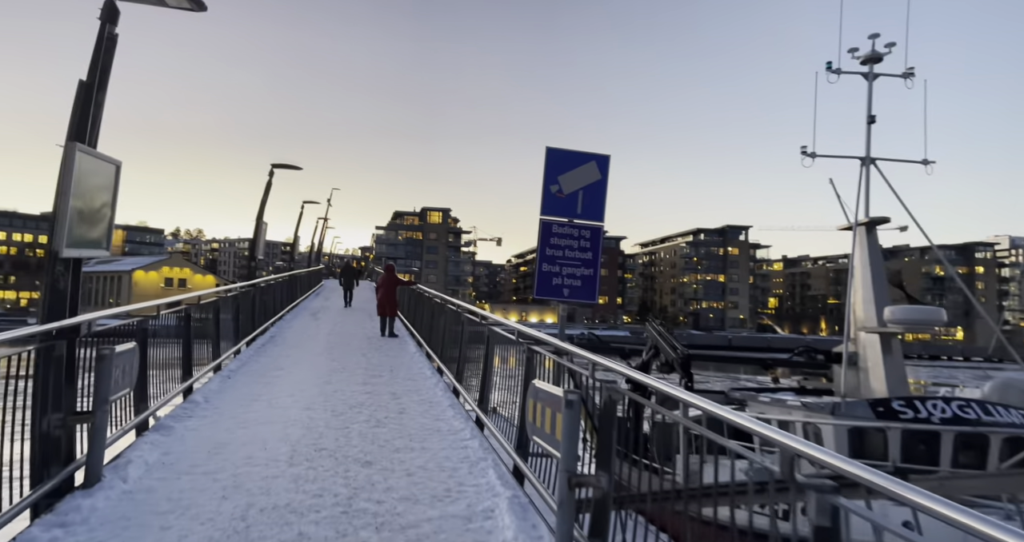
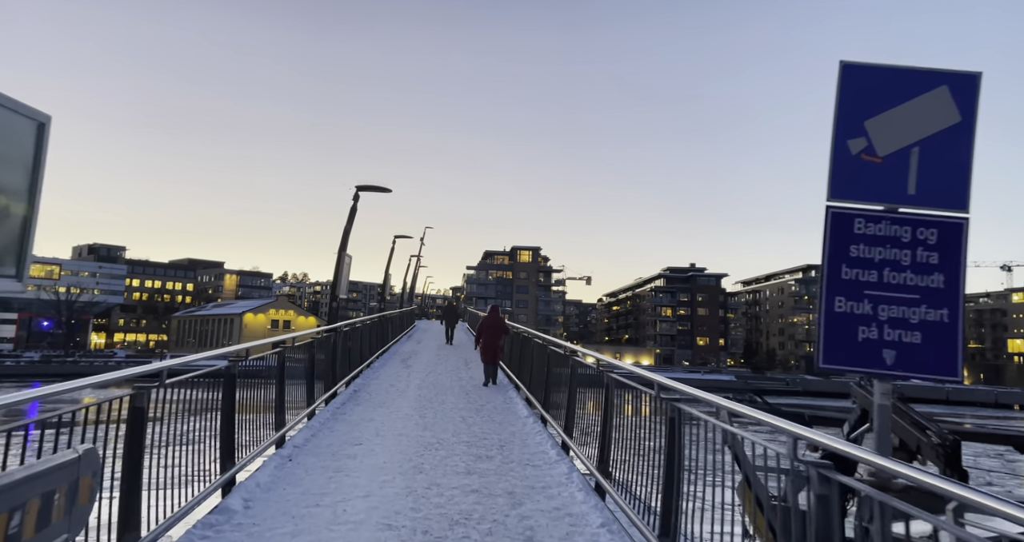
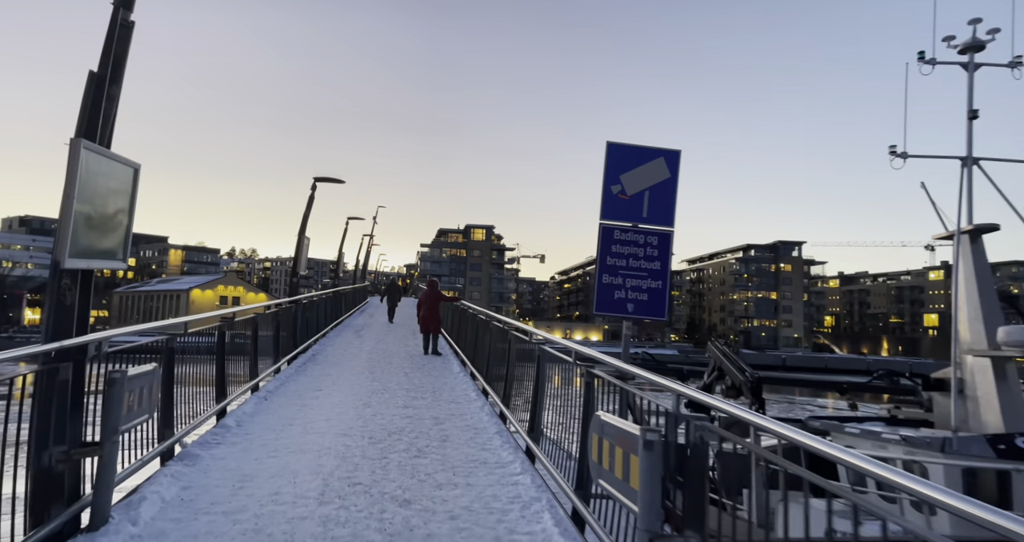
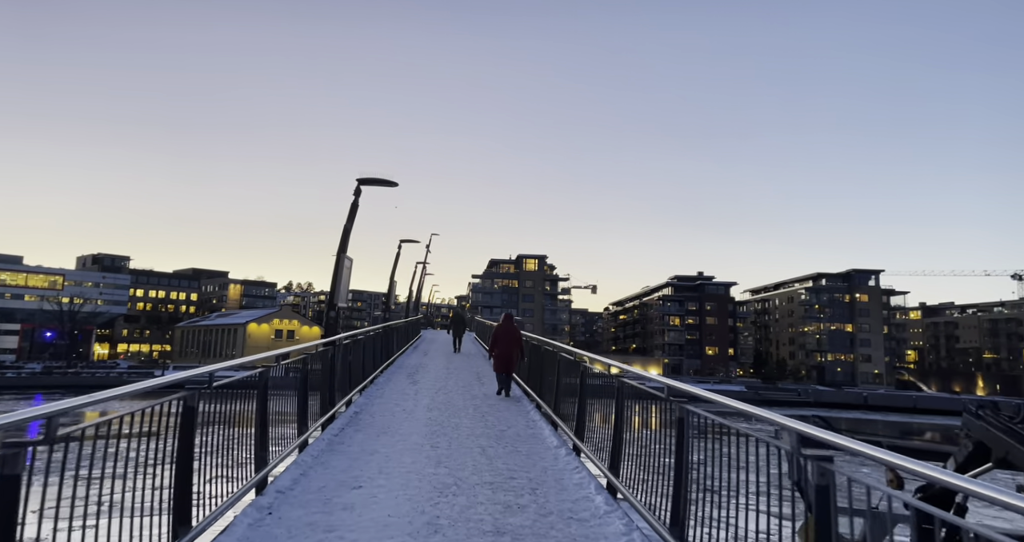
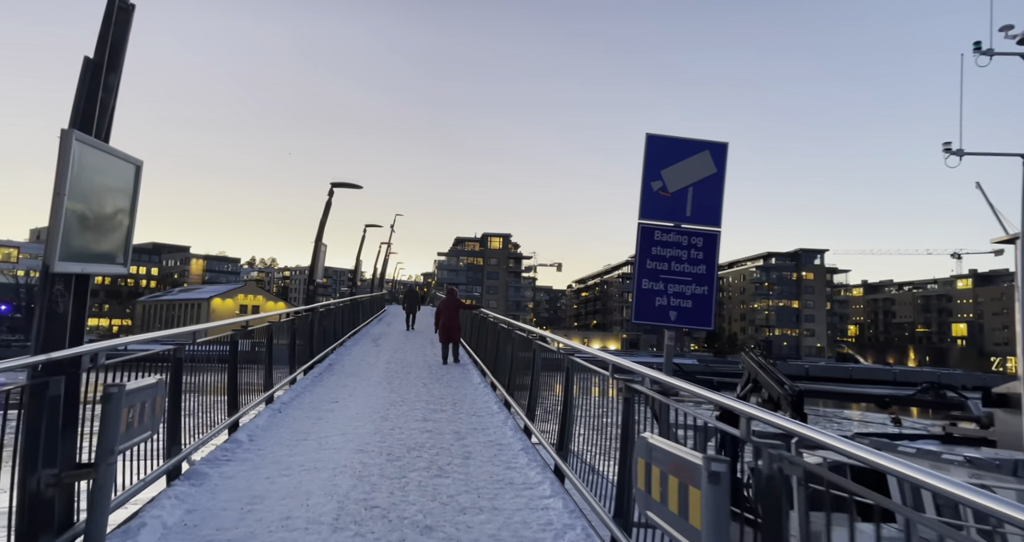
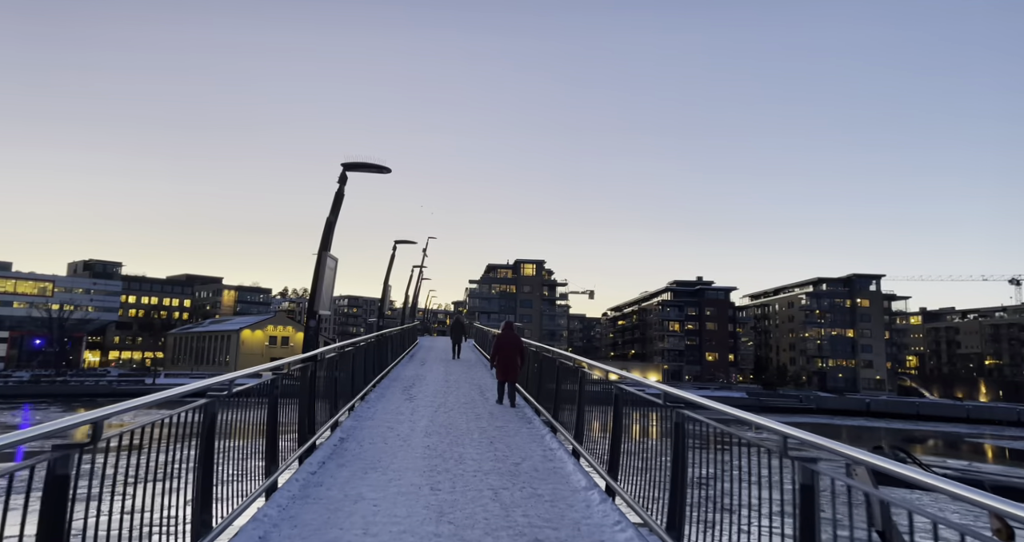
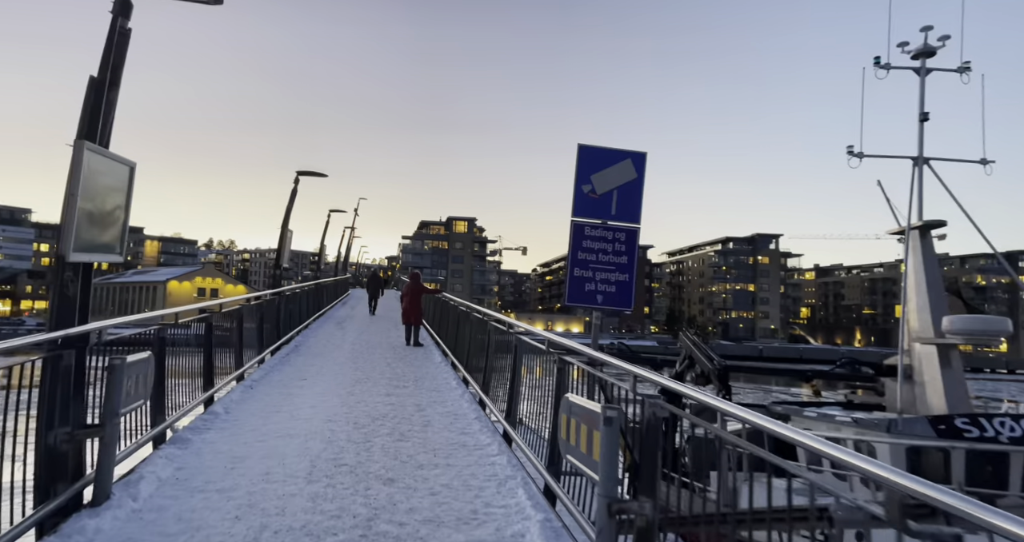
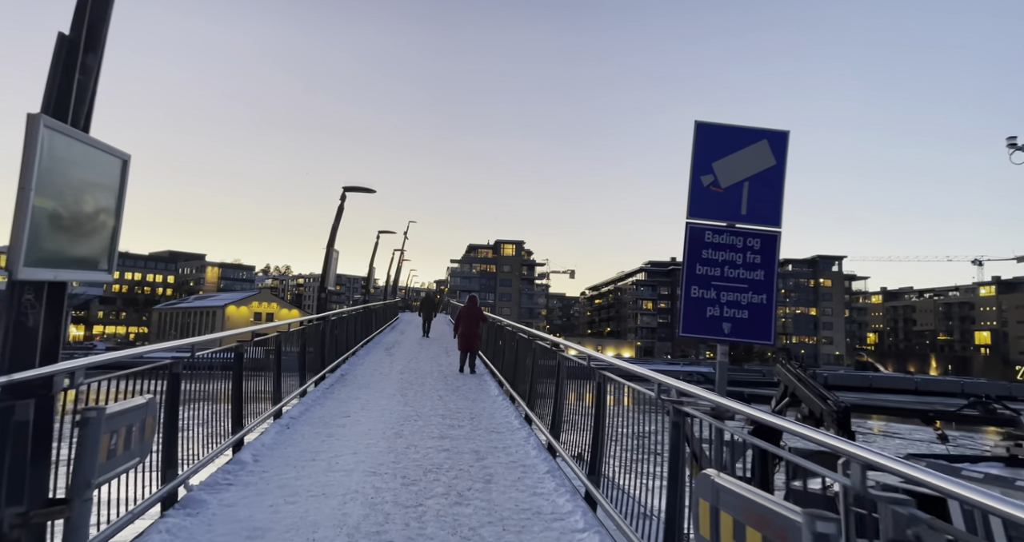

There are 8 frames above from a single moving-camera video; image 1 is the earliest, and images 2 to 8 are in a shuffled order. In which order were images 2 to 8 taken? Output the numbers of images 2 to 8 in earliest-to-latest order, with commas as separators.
7, 3, 5, 8, 2, 4, 6
